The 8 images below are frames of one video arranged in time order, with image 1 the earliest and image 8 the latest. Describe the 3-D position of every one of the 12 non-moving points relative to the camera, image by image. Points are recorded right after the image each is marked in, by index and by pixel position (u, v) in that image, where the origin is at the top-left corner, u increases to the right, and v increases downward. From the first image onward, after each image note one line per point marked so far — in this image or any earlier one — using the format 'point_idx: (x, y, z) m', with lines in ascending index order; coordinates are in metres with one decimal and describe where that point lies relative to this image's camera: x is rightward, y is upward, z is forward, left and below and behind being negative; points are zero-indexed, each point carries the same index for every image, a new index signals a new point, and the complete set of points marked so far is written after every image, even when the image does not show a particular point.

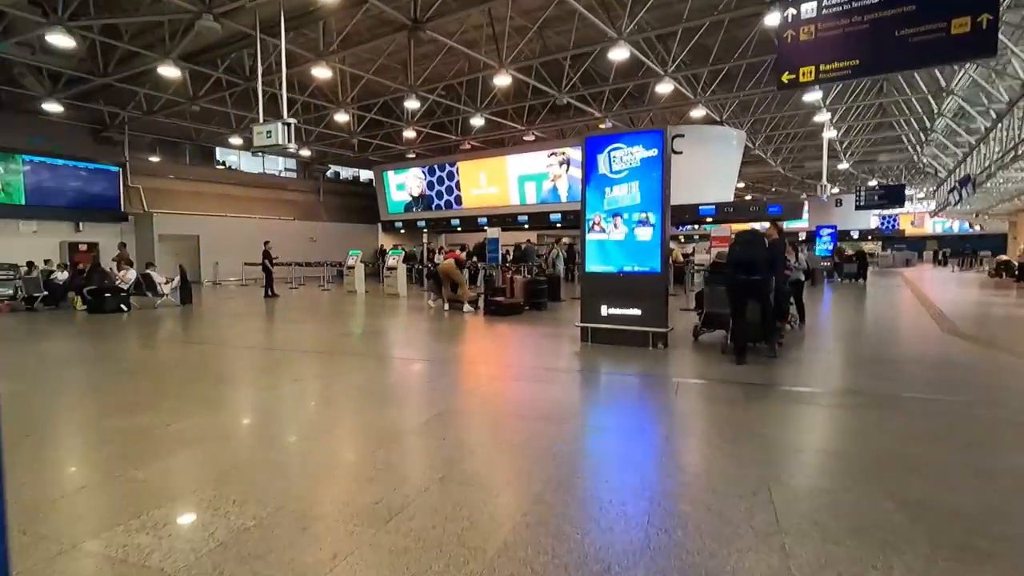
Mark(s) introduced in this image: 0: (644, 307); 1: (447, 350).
0: (+1.6, -0.3, +6.4) m
1: (-1.0, -0.8, +8.0) m
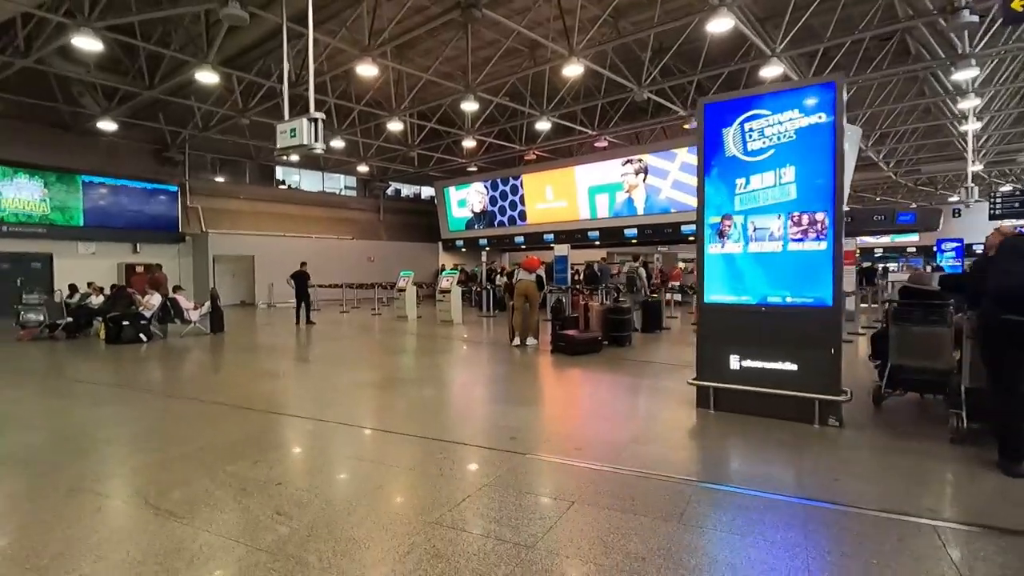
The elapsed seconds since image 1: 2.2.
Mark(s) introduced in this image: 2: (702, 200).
0: (+2.2, -0.6, +4.1) m
1: (-0.2, -1.2, +5.9) m
2: (+1.6, +0.7, +4.5) m
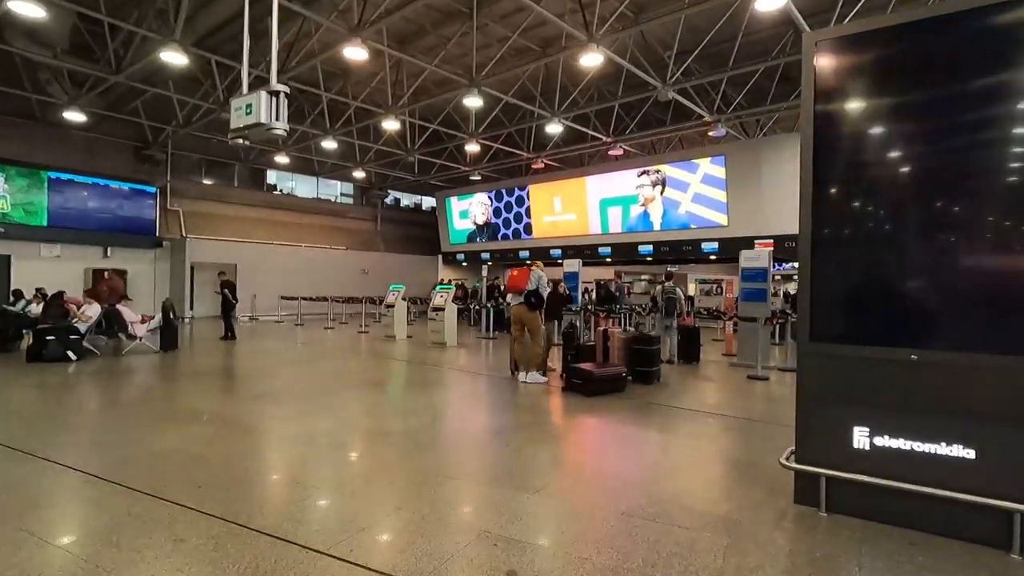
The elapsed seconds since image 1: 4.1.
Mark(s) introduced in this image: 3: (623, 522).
0: (+2.2, -0.8, +2.5) m
1: (-0.2, -1.3, +4.4) m
2: (+1.6, +0.6, +2.9) m
3: (+0.6, -1.3, +2.9) m
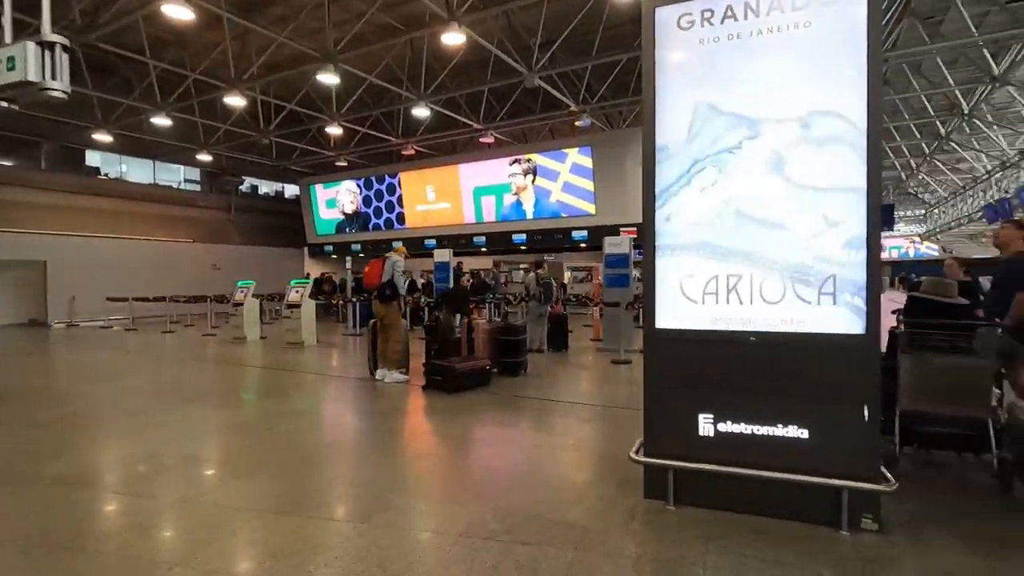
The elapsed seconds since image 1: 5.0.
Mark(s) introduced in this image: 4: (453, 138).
0: (+1.4, -0.7, +2.5) m
1: (-1.3, -1.3, +3.8) m
2: (+0.7, +0.7, +2.8) m
3: (-0.2, -1.2, +2.5) m
4: (-1.8, +4.5, +16.2) m
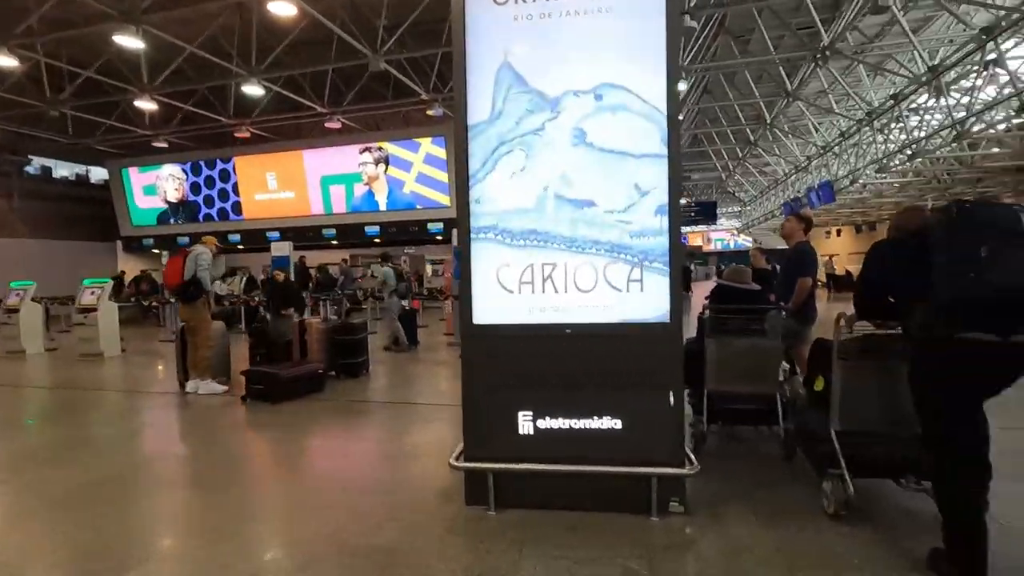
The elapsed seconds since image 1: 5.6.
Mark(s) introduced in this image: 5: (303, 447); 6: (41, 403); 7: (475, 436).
0: (+0.6, -0.6, +2.5) m
1: (-2.4, -1.3, +3.1) m
2: (-0.2, +0.7, +2.6) m
3: (-1.0, -1.2, +2.1) m
4: (-6.0, +4.6, +14.9) m
5: (-1.6, -1.2, +4.0) m
6: (-5.8, -1.4, +6.6) m
7: (-0.2, -0.7, +2.6) m
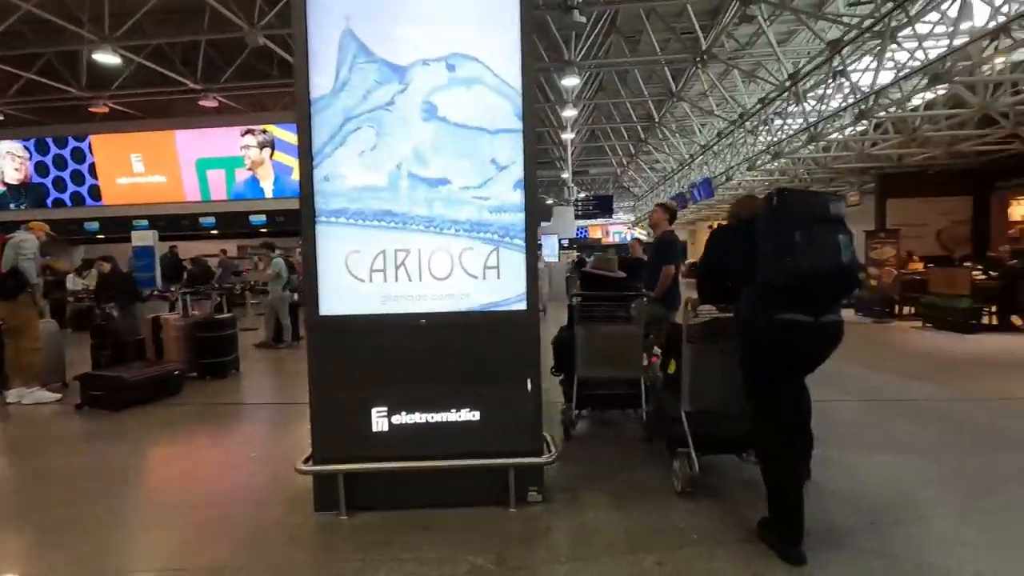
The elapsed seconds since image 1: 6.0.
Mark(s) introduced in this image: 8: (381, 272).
0: (-0.1, -0.5, +2.4) m
1: (-3.1, -1.3, +2.5) m
2: (-0.9, +0.7, +2.3) m
3: (-1.6, -1.2, +1.8) m
4: (-8.8, +4.8, +13.4) m
5: (-2.4, -1.1, +3.6) m
6: (-7.1, -1.4, +5.4) m
7: (-0.8, -0.7, +2.4) m
8: (-0.6, +0.1, +2.4) m
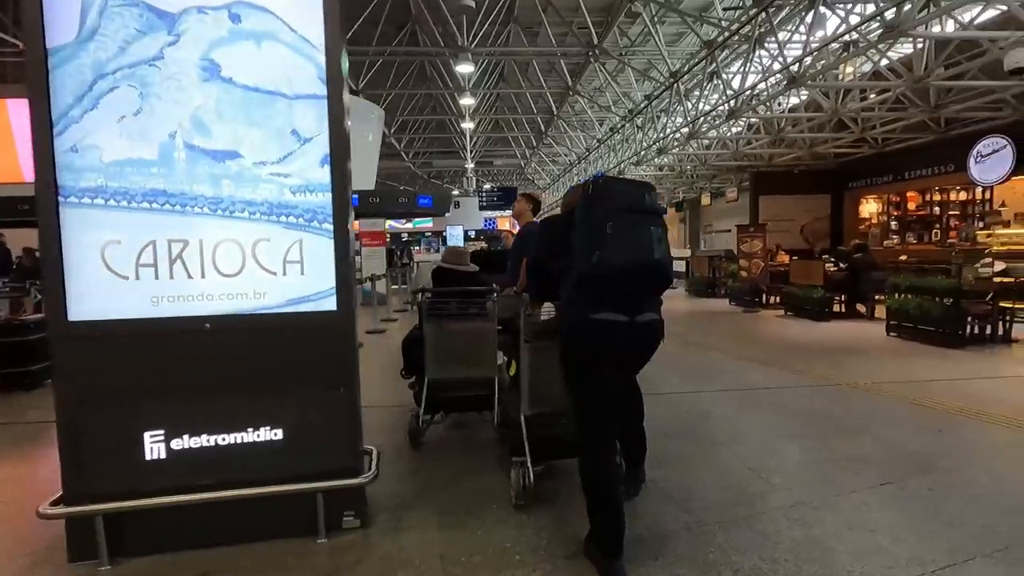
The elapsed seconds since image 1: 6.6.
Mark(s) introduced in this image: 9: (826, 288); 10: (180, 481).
0: (-0.8, -0.5, +2.1) m
1: (-3.8, -1.3, +1.7) m
2: (-1.6, +0.7, +1.8) m
3: (-2.2, -1.2, +1.2) m
4: (-11.2, +4.9, +11.5) m
5: (-3.3, -1.1, +2.8) m
6: (-8.2, -1.4, +3.9) m
7: (-1.6, -0.7, +1.9) m
8: (-1.3, +0.1, +1.9) m
9: (+4.7, 0.0, +7.9) m
10: (-1.2, -0.7, +2.0) m
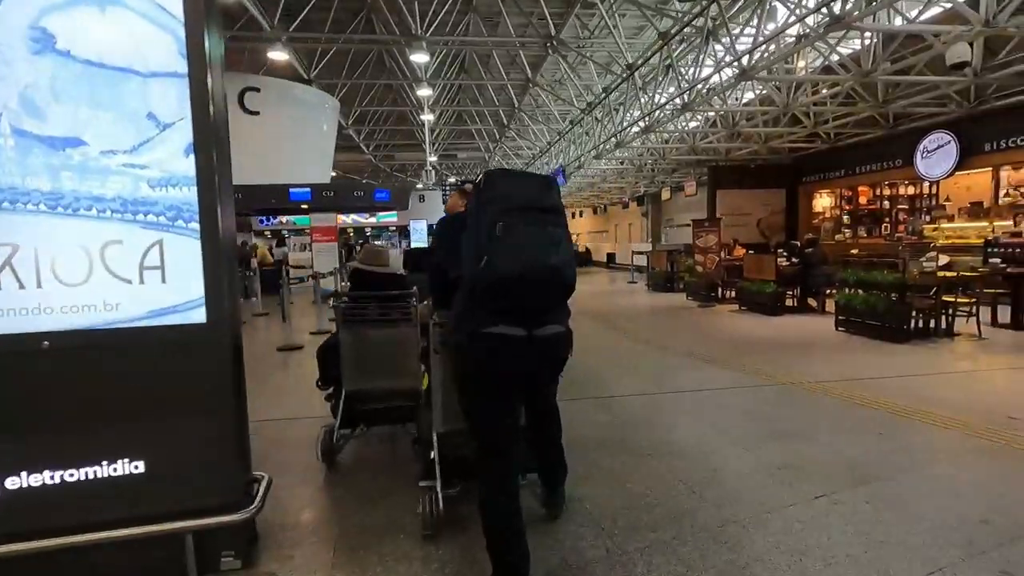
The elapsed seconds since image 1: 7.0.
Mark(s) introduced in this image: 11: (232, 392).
0: (-1.2, -0.6, +1.8) m
1: (-4.2, -1.3, +1.3) m
2: (-2.0, +0.7, +1.5) m
3: (-2.5, -1.2, +0.9) m
4: (-12.1, +4.9, +10.5) m
5: (-3.7, -1.2, +2.4) m
6: (-8.6, -1.4, +3.2) m
7: (-1.9, -0.7, +1.6) m
8: (-1.7, 0.0, +1.6) m
9: (+4.0, +0.1, +7.9) m
10: (-1.6, -0.8, +1.7) m
11: (-1.0, -0.4, +1.9) m
